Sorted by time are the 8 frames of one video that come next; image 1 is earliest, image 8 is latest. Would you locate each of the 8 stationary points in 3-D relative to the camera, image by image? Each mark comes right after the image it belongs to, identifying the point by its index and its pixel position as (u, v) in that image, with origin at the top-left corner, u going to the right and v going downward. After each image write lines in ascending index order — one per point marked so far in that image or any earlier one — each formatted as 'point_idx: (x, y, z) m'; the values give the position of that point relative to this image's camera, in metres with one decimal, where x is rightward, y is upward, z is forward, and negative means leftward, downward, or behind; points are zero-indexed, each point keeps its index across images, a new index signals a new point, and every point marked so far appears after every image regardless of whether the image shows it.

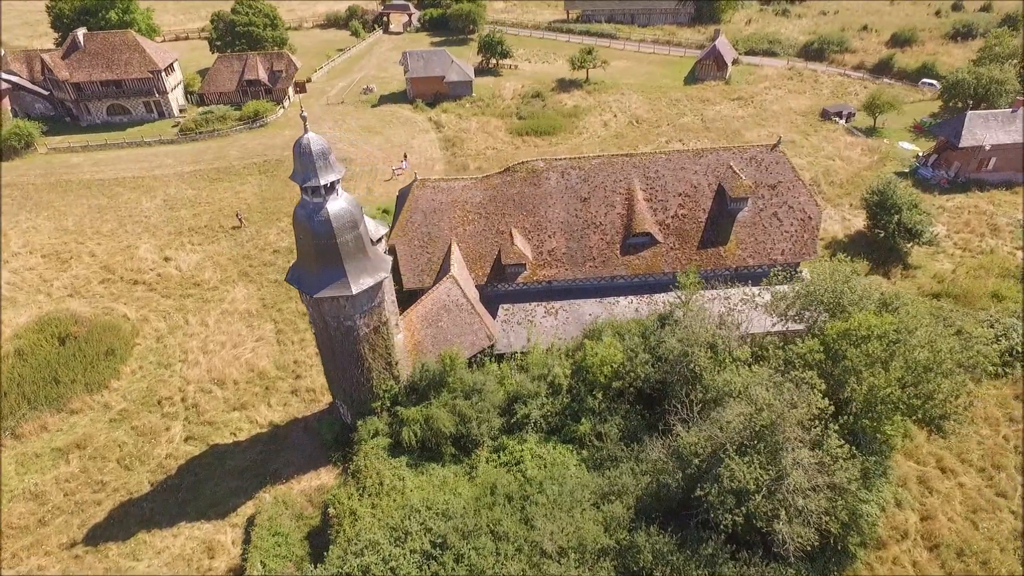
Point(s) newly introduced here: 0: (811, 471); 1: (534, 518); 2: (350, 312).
0: (+7.6, -4.7, +15.7) m
1: (+0.5, -6.4, +17.0) m
2: (-5.3, -0.8, +19.8) m
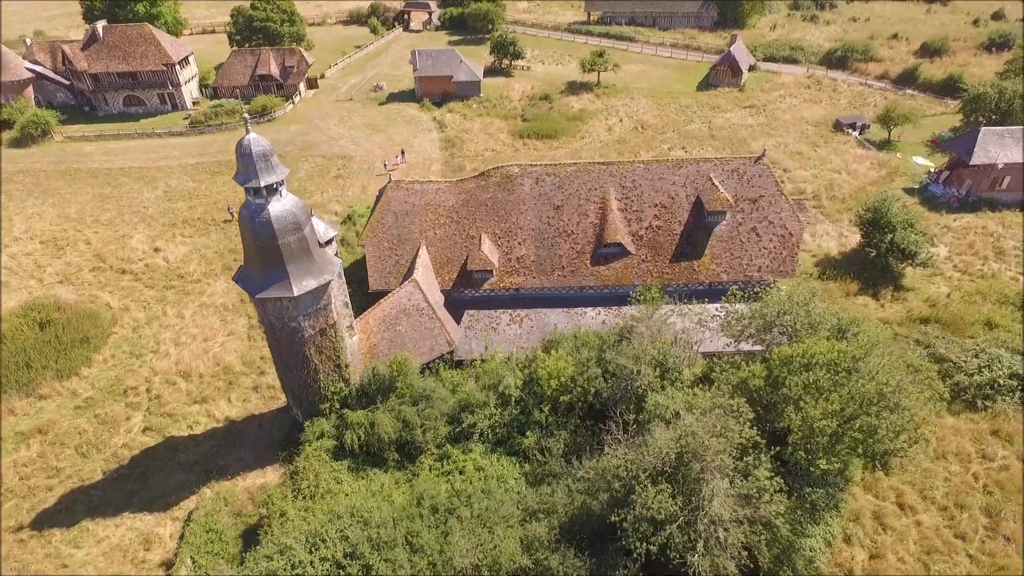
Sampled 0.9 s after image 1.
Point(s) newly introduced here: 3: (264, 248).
0: (+5.4, -5.3, +15.0) m
1: (-1.7, -6.7, +16.7) m
2: (-7.1, -0.8, +19.8) m
3: (-7.5, +1.2, +18.7) m
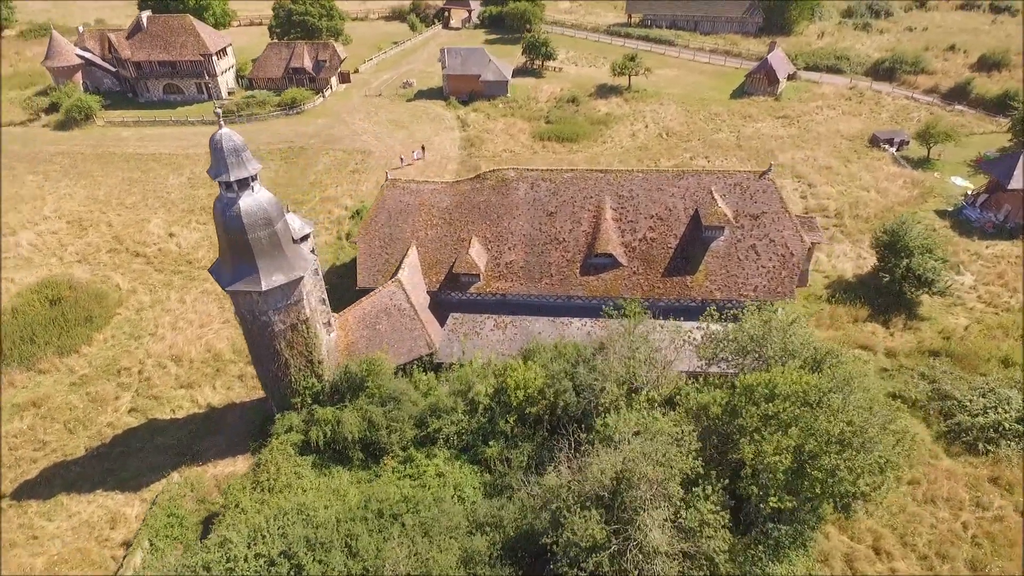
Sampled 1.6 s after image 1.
0: (+3.7, -5.8, +14.4) m
1: (-3.3, -6.8, +16.6) m
2: (-8.2, -0.6, +20.0) m
3: (-8.5, +1.4, +18.9) m
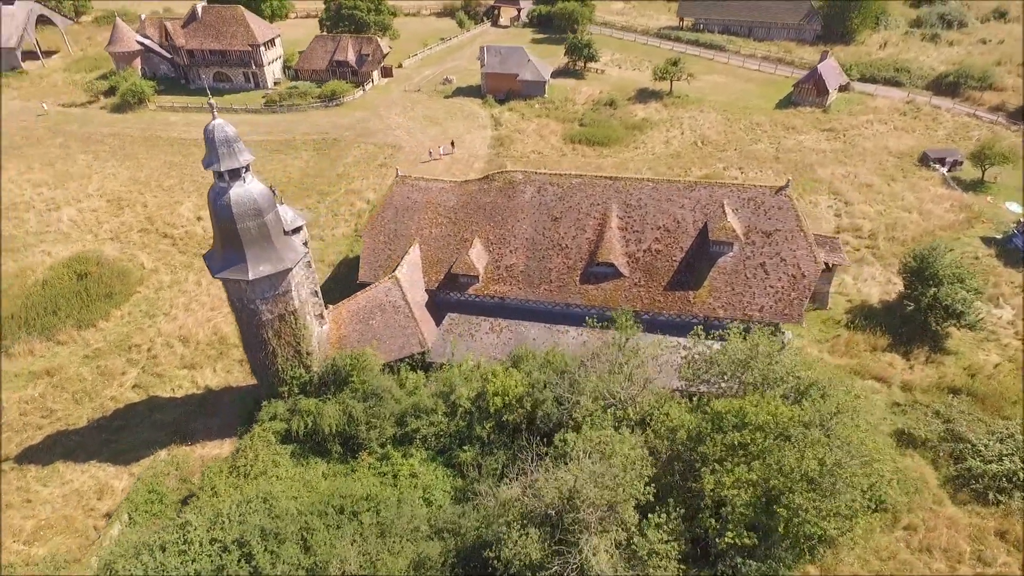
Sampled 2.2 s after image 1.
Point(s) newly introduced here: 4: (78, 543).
0: (+2.3, -6.2, +13.9) m
1: (-4.5, -6.7, +16.6) m
2: (-8.7, -0.3, +20.4) m
3: (-9.0, +1.8, +19.3) m
4: (-13.7, -8.0, +19.3) m
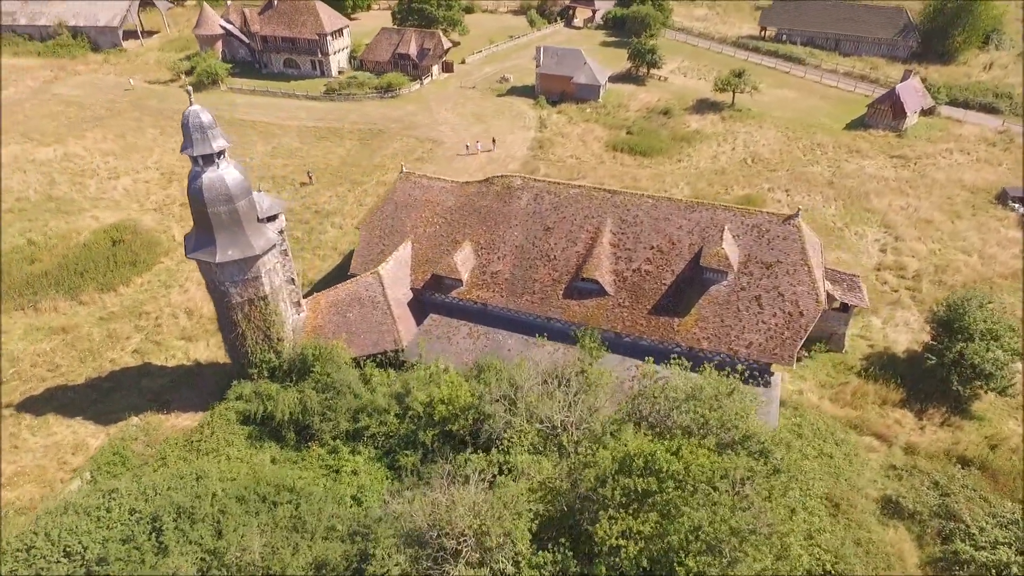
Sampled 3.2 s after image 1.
0: (-0.6, -6.6, +13.2) m
1: (-7.0, -6.5, +16.8) m
2: (-10.0, +0.3, +21.0) m
3: (-10.2, +2.4, +20.0) m
4: (-15.8, -6.9, +20.7) m
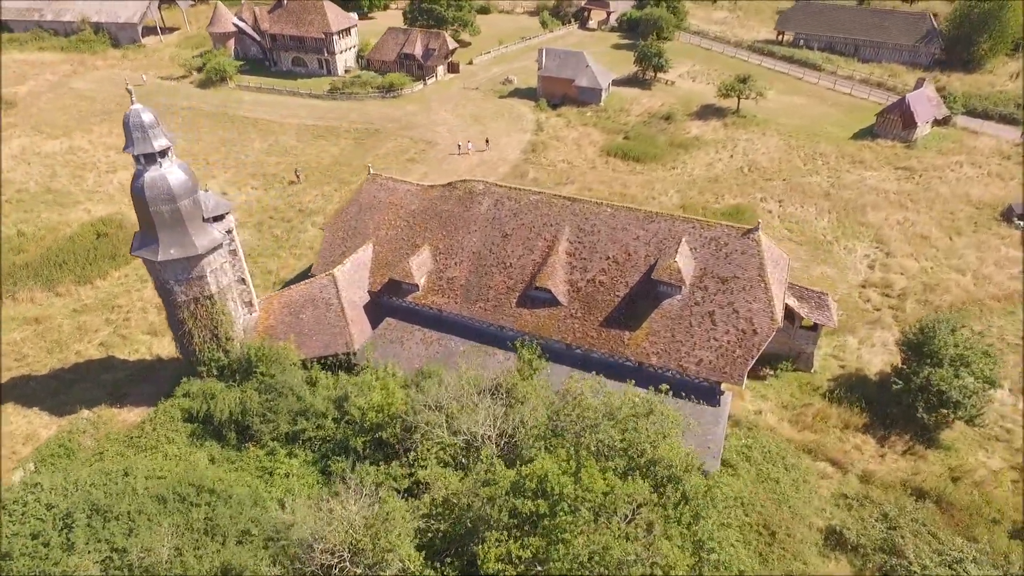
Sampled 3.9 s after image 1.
0: (-3.2, -6.8, +12.9) m
1: (-9.4, -6.5, +16.8) m
2: (-12.0, +0.4, +21.2) m
3: (-12.2, +2.5, +20.1) m
4: (-18.1, -6.6, +21.1) m
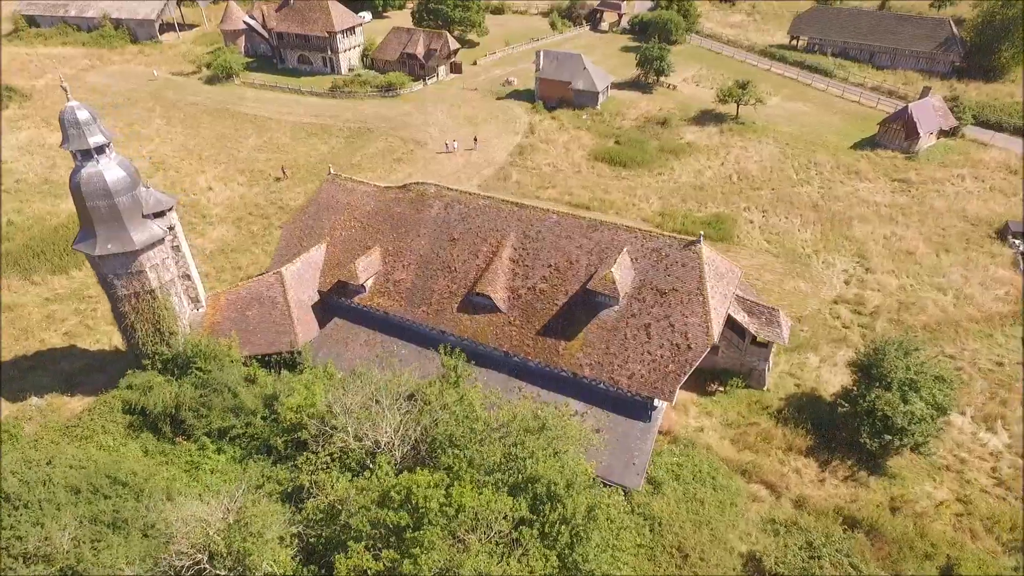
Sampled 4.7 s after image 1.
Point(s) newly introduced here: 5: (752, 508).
0: (-6.2, -6.9, +12.9) m
1: (-12.2, -6.4, +17.1) m
2: (-14.3, +0.6, +21.6) m
3: (-14.5, +2.7, +20.6) m
4: (-20.6, -6.2, +21.8) m
5: (+7.8, -7.1, +20.0) m
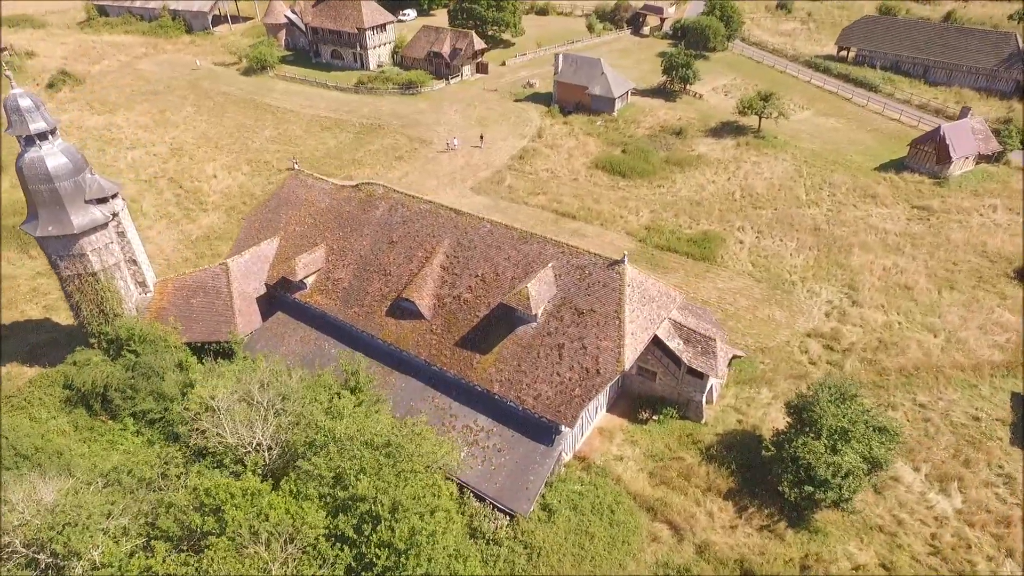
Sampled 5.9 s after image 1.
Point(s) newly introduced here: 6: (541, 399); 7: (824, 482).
0: (-10.4, -6.7, +13.1) m
1: (-15.9, -5.7, +17.9) m
2: (-17.0, +1.4, +22.6) m
3: (-17.2, +3.5, +21.6) m
4: (-23.8, -5.0, +23.5) m
5: (+4.2, -8.0, +18.8) m
6: (+0.9, -3.6, +19.9) m
7: (+9.6, -5.9, +18.8) m
